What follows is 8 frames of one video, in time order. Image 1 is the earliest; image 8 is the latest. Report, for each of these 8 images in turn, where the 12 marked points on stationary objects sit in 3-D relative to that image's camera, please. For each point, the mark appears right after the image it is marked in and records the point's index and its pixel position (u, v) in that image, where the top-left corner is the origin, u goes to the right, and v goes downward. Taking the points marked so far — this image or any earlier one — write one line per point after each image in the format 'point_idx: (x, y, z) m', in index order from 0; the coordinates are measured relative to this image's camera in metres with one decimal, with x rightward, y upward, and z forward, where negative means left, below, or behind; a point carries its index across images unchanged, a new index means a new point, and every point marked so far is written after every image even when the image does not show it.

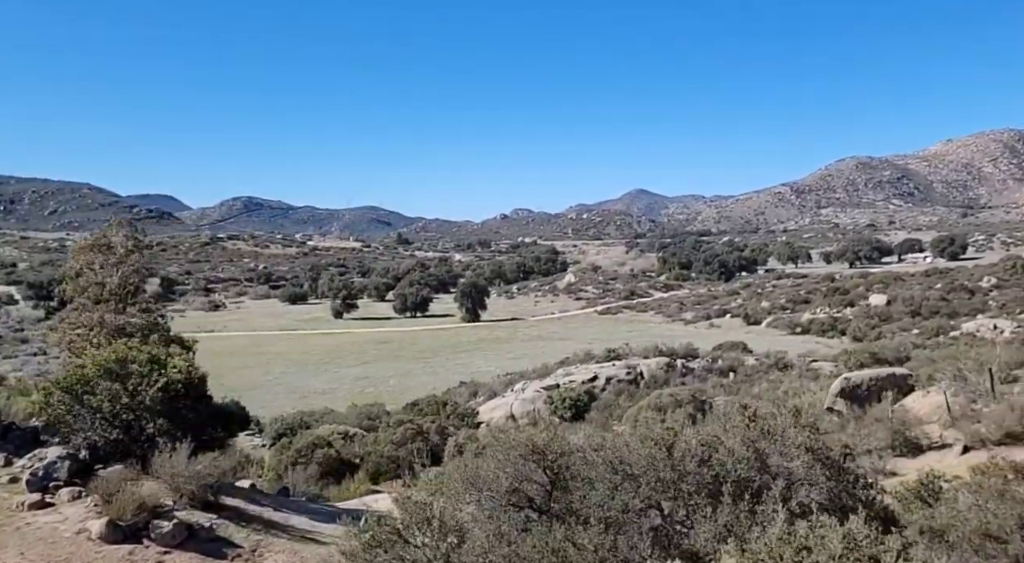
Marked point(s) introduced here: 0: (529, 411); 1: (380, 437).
0: (+0.4, -3.2, +20.2) m
1: (-2.0, -2.5, +13.0) m
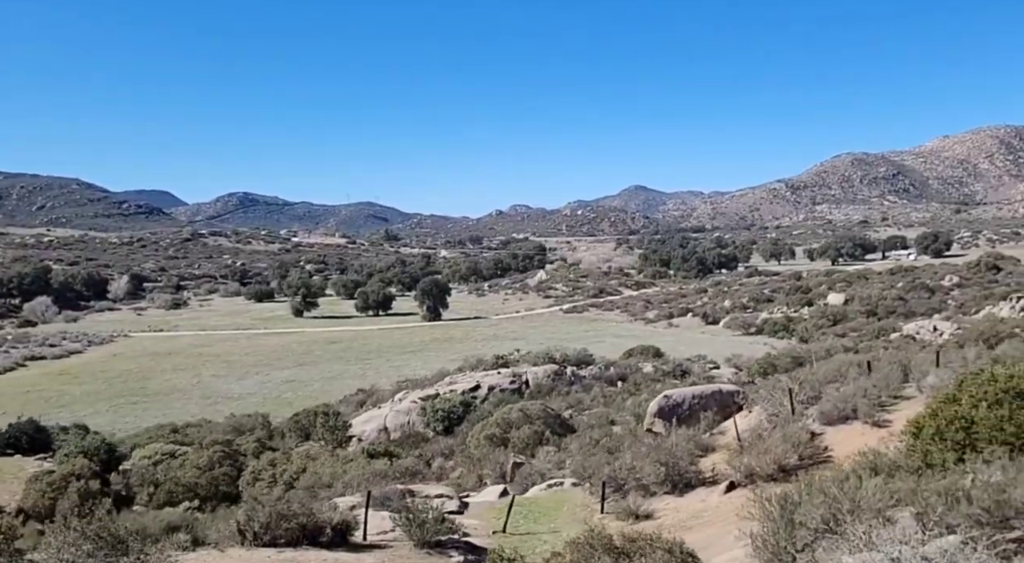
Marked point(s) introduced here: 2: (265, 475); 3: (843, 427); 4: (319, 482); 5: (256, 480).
0: (-2.5, -3.3, +19.2) m
1: (-4.6, -2.6, +11.9) m
2: (-3.3, -2.6, +11.1) m
3: (+3.0, -1.3, +7.7) m
4: (-2.4, -2.5, +10.3) m
5: (-3.4, -2.6, +11.1) m
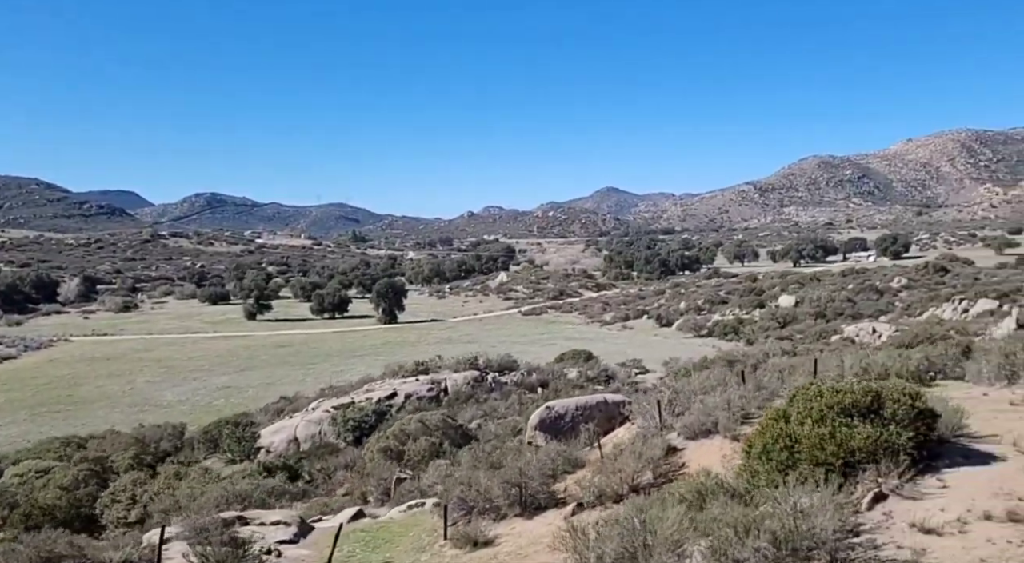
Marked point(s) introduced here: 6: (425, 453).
0: (-4.4, -3.4, +18.6) m
1: (-6.2, -2.7, +11.2) m
2: (-4.8, -2.7, +10.5) m
3: (+1.7, -1.4, +7.4) m
4: (-3.9, -2.6, +9.7) m
5: (-4.9, -2.7, +10.4) m
6: (-1.3, -2.6, +12.7) m
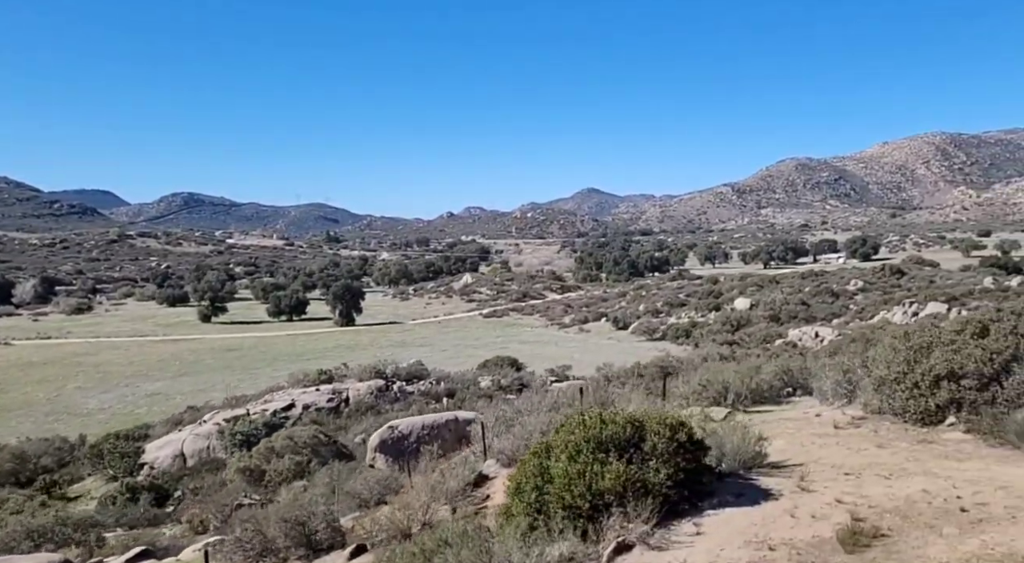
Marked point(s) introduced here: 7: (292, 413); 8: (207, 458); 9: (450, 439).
0: (-6.6, -3.6, +17.7) m
1: (-8.0, -2.8, +10.3) m
2: (-6.6, -2.8, +9.6) m
3: (0.0, -1.5, +6.8) m
4: (-5.6, -2.7, +8.9) m
5: (-6.7, -2.8, +9.5) m
6: (-3.2, -2.7, +12.0) m
7: (-5.0, -3.0, +19.1) m
8: (-6.3, -3.7, +17.4) m
9: (-0.7, -1.8, +9.4) m
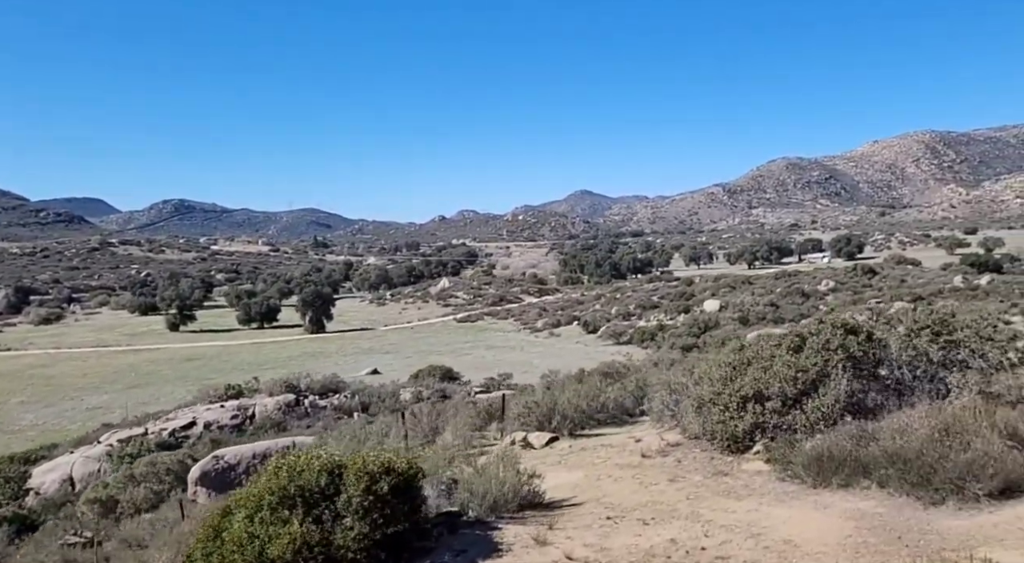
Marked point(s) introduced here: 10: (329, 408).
0: (-8.5, -3.8, +16.7) m
1: (-9.7, -3.0, +9.3) m
2: (-8.2, -3.0, +8.7) m
3: (-1.5, -1.7, +6.1) m
4: (-7.2, -2.9, +8.0) m
5: (-8.3, -3.1, +8.6) m
6: (-4.9, -2.9, +11.2) m
7: (-7.0, -3.2, +18.2) m
8: (-8.2, -3.9, +16.5) m
9: (-2.3, -1.9, +8.7) m
10: (-4.3, -3.0, +19.7) m
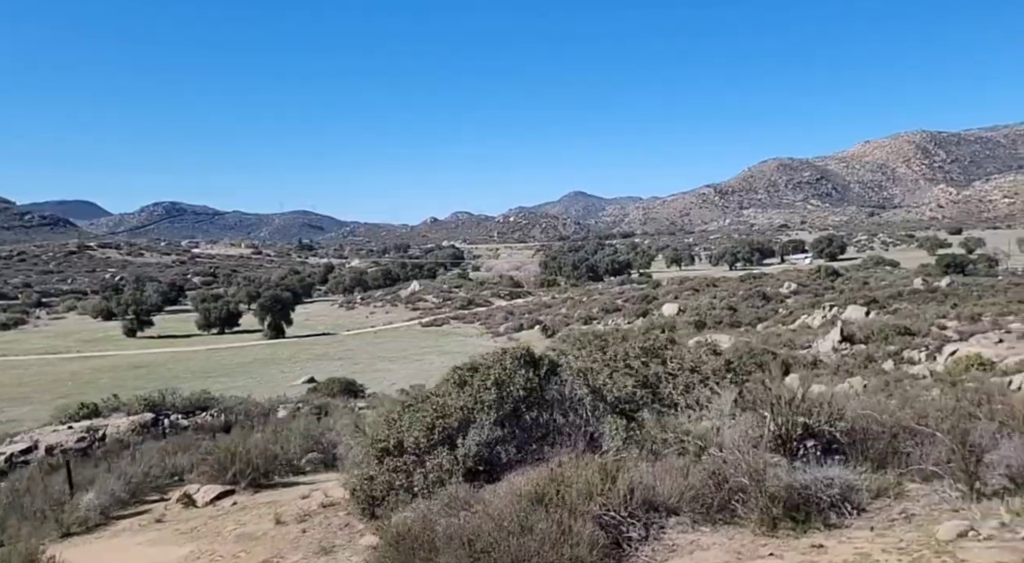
0: (-11.2, -4.1, +15.4) m
1: (-12.1, -3.3, +7.9) m
2: (-10.6, -3.3, +7.4) m
3: (-3.8, -1.9, +5.1) m
4: (-9.6, -3.1, +6.7) m
5: (-10.7, -3.3, +7.3) m
6: (-7.4, -3.2, +10.0) m
7: (-9.8, -3.5, +17.0) m
8: (-10.9, -4.2, +15.2) m
9: (-4.7, -2.1, +7.6) m
10: (-7.2, -3.3, +18.6) m
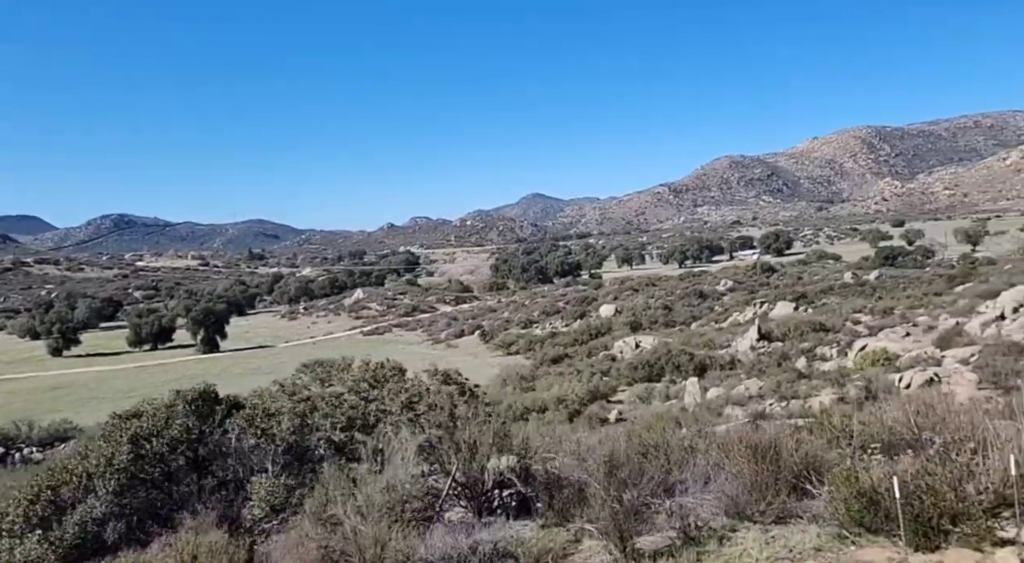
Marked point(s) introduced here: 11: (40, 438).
0: (-13.6, -4.7, +13.9) m
1: (-13.9, -3.8, +6.4) m
2: (-12.4, -3.8, +6.0) m
3: (-5.5, -2.2, +4.1) m
4: (-11.4, -3.6, +5.4) m
5: (-12.5, -3.8, +5.9) m
6: (-9.4, -3.6, +8.8) m
7: (-12.2, -4.1, +15.6) m
8: (-13.3, -4.8, +13.7) m
9: (-6.6, -2.5, +6.6) m
10: (-9.8, -3.8, +17.4) m
11: (-10.9, -3.4, +18.8) m
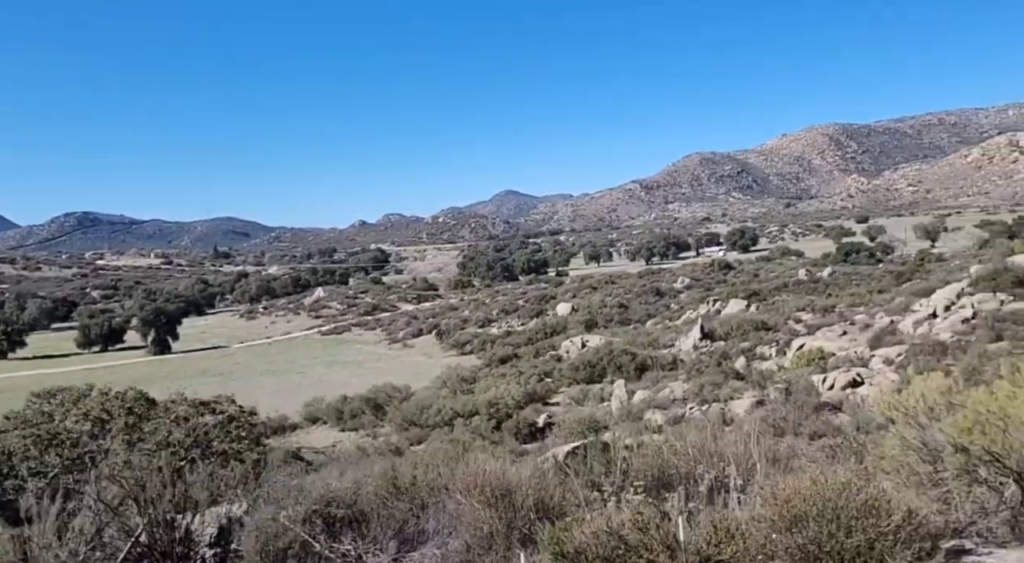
0: (-15.3, -4.8, +12.7) m
1: (-15.3, -4.0, +5.2) m
2: (-13.8, -3.9, +4.8) m
3: (-6.8, -2.3, +3.3) m
4: (-12.7, -3.8, +4.3) m
5: (-13.9, -4.0, +4.7) m
6: (-10.9, -3.7, +7.8) m
7: (-14.1, -4.2, +14.4) m
8: (-15.0, -4.9, +12.5) m
9: (-8.0, -2.6, +5.8) m
10: (-11.7, -3.9, +16.3) m
11: (-12.9, -3.5, +17.7) m
